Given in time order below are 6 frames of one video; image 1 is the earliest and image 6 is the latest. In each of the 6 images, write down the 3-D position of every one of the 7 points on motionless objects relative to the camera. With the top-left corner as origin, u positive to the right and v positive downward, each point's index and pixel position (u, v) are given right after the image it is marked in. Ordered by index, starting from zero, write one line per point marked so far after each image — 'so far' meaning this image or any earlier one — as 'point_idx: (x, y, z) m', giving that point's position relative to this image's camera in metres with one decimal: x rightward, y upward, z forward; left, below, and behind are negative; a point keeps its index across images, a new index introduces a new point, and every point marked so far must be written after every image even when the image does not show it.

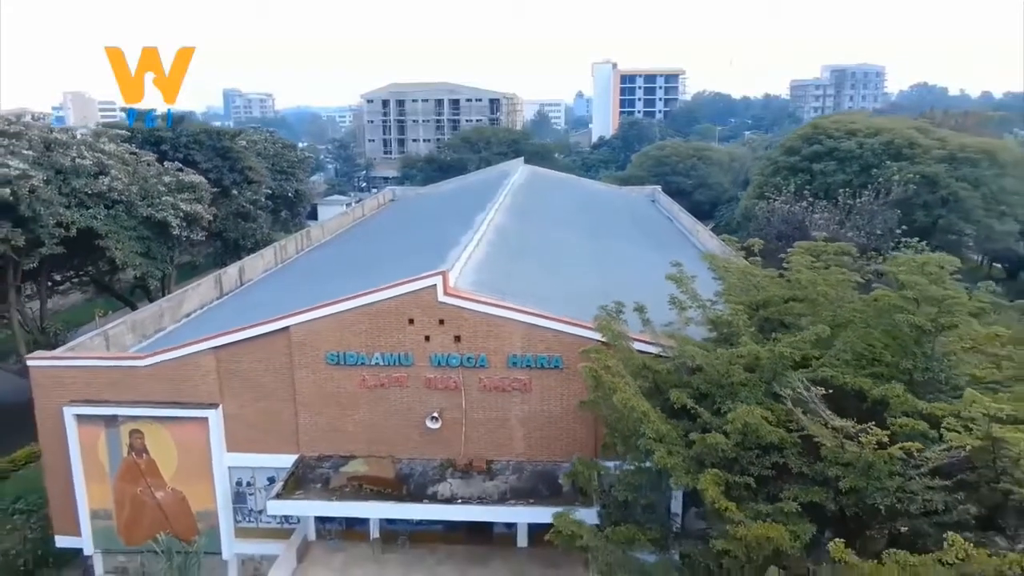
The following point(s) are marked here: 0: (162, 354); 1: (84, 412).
0: (-6.7, -1.2, +15.4) m
1: (-8.2, -2.4, +15.7) m
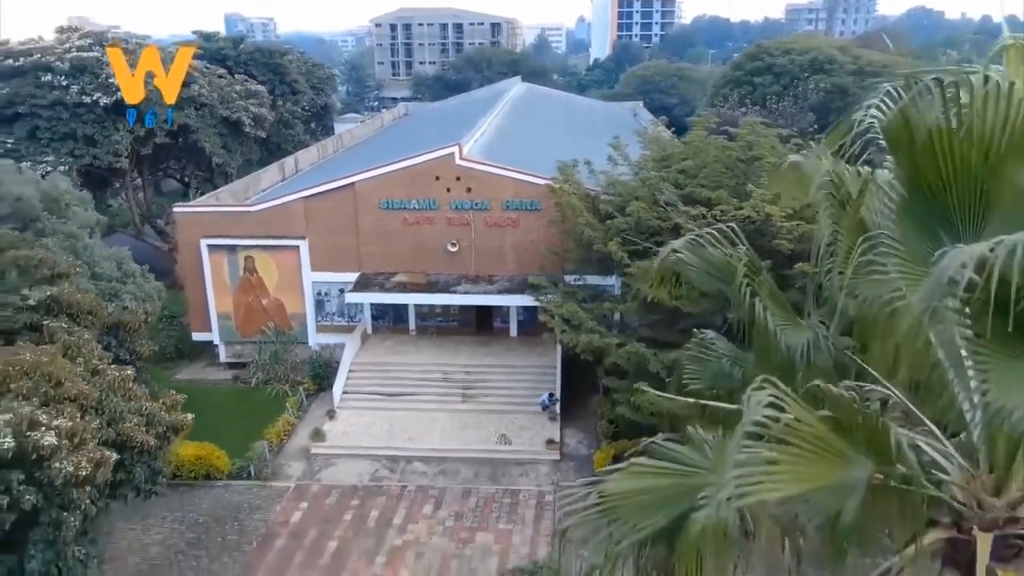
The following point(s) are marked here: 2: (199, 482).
0: (-6.8, +2.4, +22.6) m
1: (-8.4, +1.3, +23.1) m
2: (-6.9, -4.3, +18.0) m
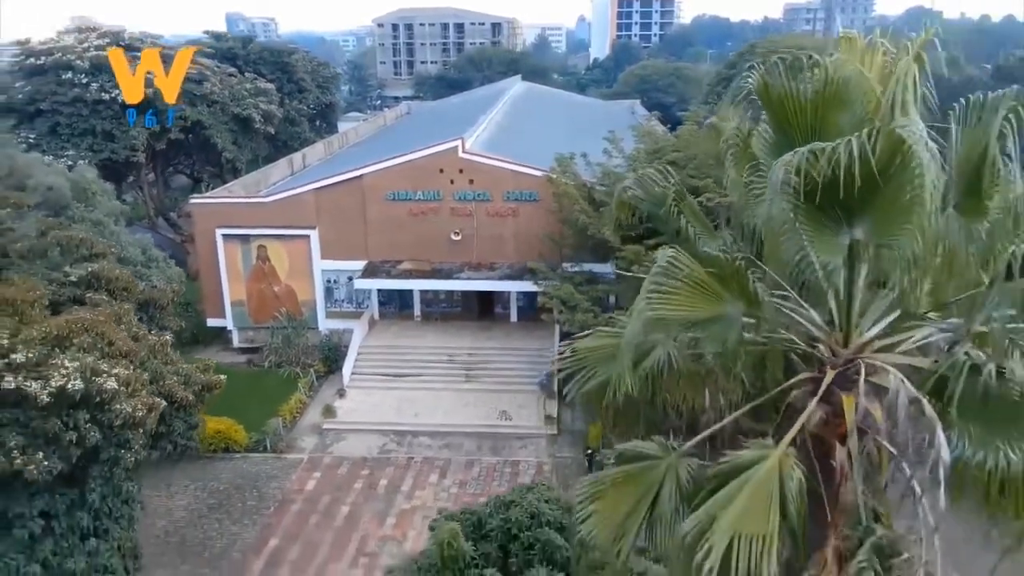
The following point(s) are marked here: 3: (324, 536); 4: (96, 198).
0: (-6.8, +2.7, +23.8) m
1: (-8.4, +1.6, +24.2) m
2: (-6.9, -3.9, +19.1) m
3: (-3.7, -4.9, +16.1) m
4: (-10.0, +2.2, +19.7) m
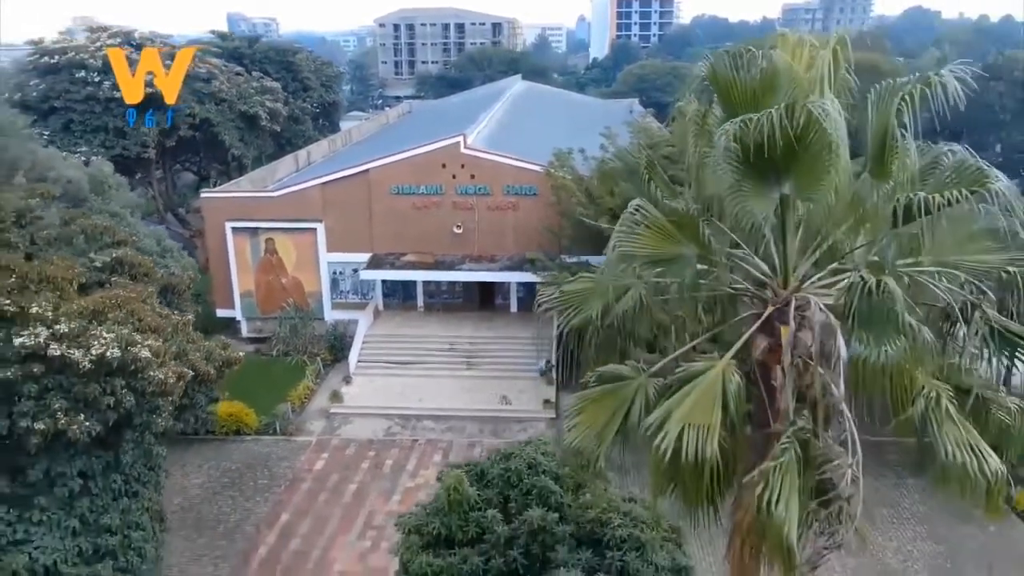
0: (-6.8, +3.0, +24.6) m
1: (-8.4, +1.9, +25.1) m
2: (-6.9, -3.6, +20.0) m
3: (-3.7, -4.6, +16.9) m
4: (-10.0, +2.4, +20.5) m
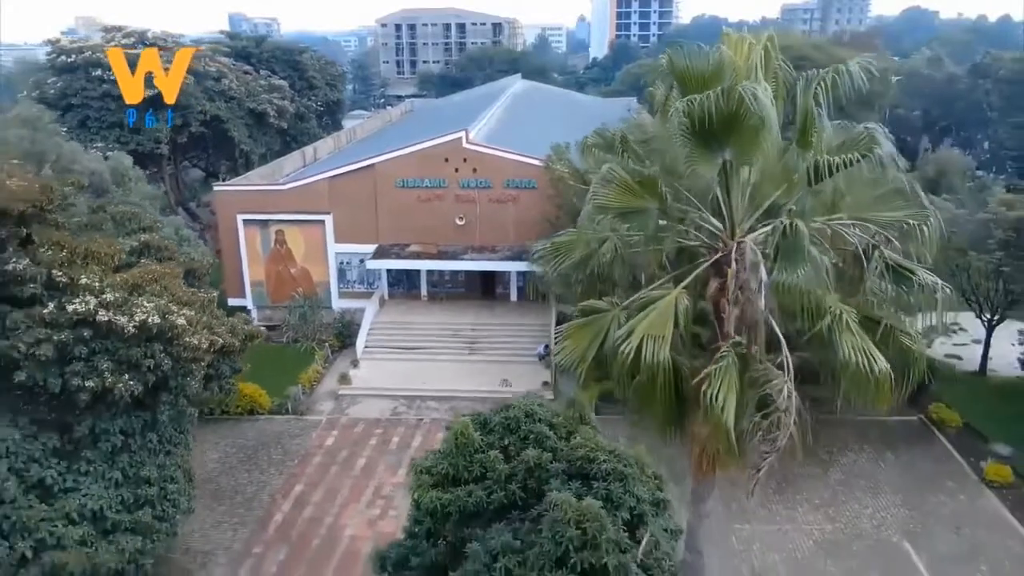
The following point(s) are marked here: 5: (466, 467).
0: (-6.8, +3.3, +25.7) m
1: (-8.4, +2.2, +26.1) m
2: (-6.9, -3.3, +21.0) m
3: (-3.7, -4.3, +18.0) m
4: (-10.0, +2.8, +21.5) m
5: (-0.5, -1.9, +8.7) m
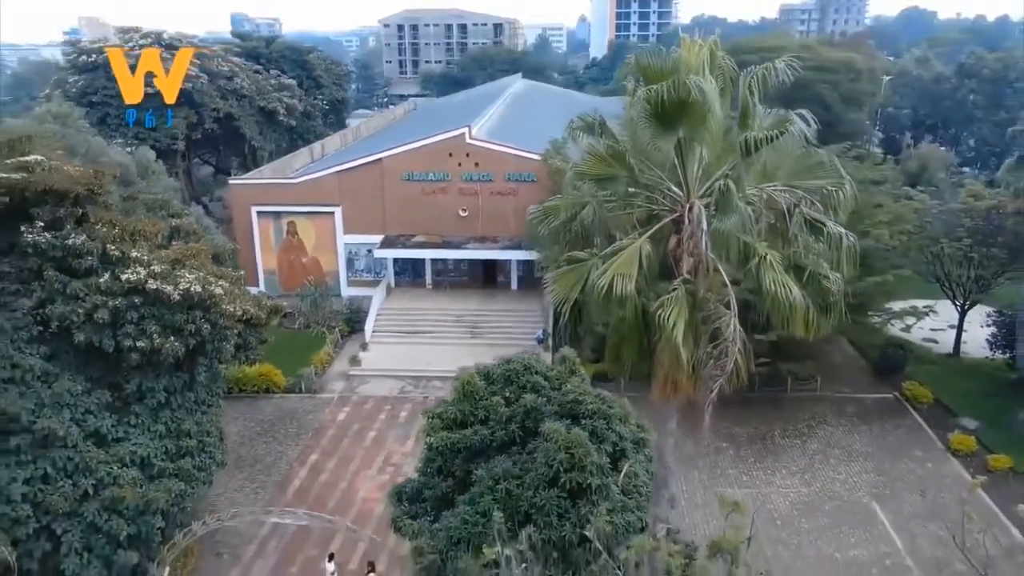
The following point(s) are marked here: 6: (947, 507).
0: (-6.8, +3.7, +27.0) m
1: (-8.4, +2.6, +27.5) m
2: (-6.9, -2.9, +22.4) m
3: (-3.7, -3.9, +19.4) m
4: (-10.0, +3.1, +22.9) m
5: (-0.5, -1.5, +10.1) m
6: (+8.7, -4.4, +16.5) m
